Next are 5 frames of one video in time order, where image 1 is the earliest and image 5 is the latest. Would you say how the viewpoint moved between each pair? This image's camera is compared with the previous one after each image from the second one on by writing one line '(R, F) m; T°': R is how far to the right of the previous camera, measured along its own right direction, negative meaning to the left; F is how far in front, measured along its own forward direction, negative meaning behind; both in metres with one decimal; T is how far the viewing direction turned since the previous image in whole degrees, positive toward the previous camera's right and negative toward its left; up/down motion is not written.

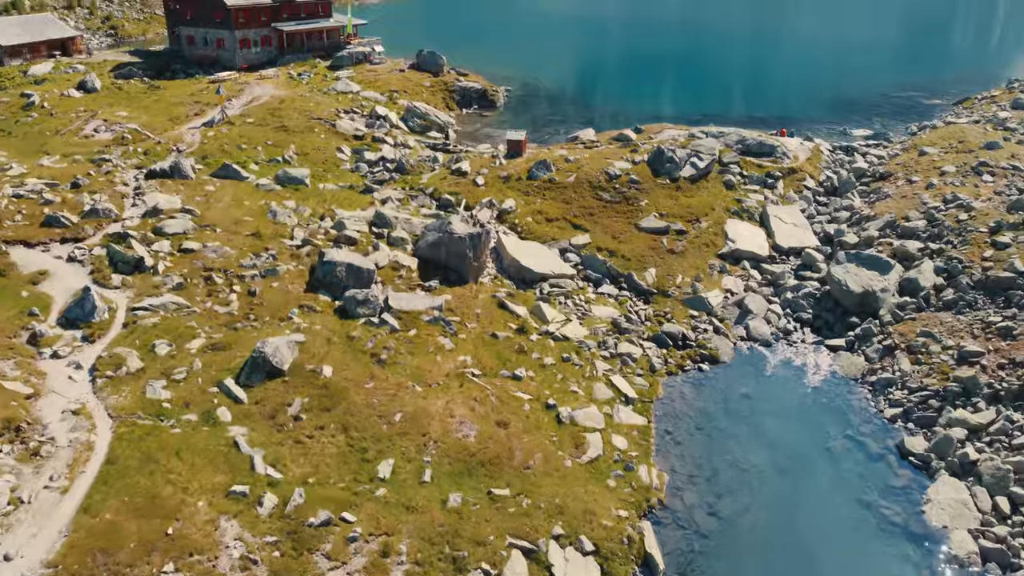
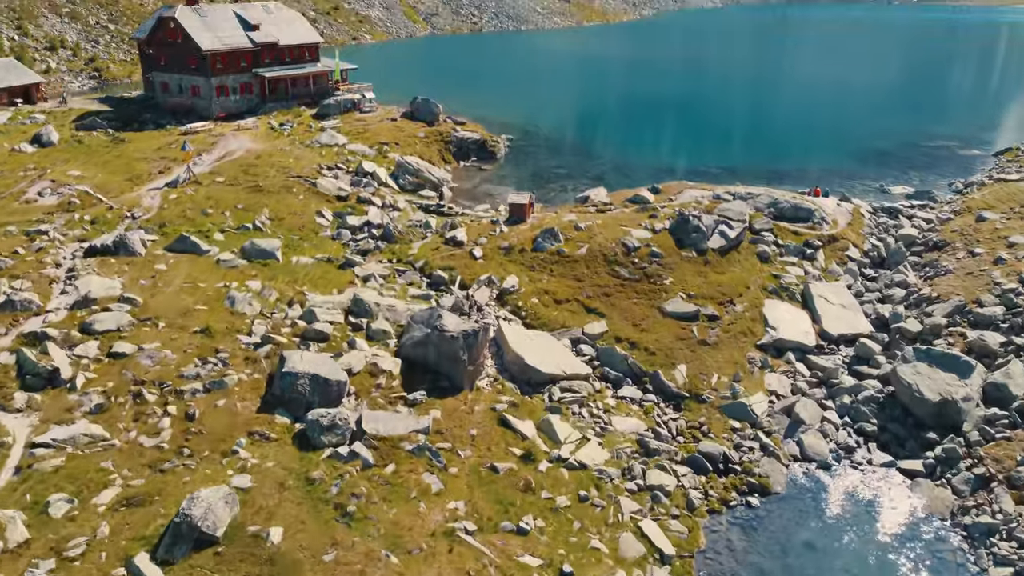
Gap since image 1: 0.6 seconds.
(-0.1, +5.3) m; 0°
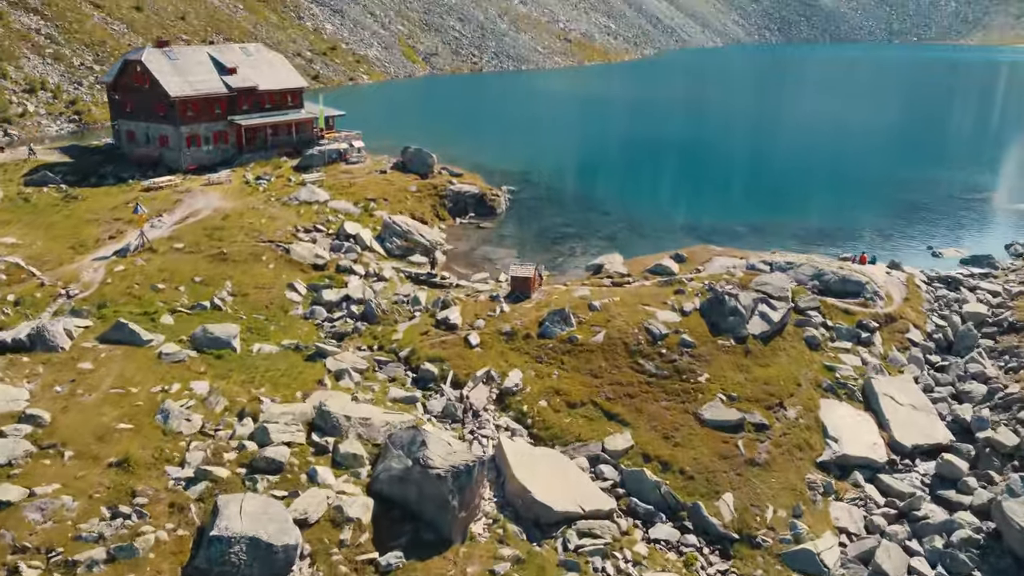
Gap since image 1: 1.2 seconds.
(-0.1, +5.5) m; 0°
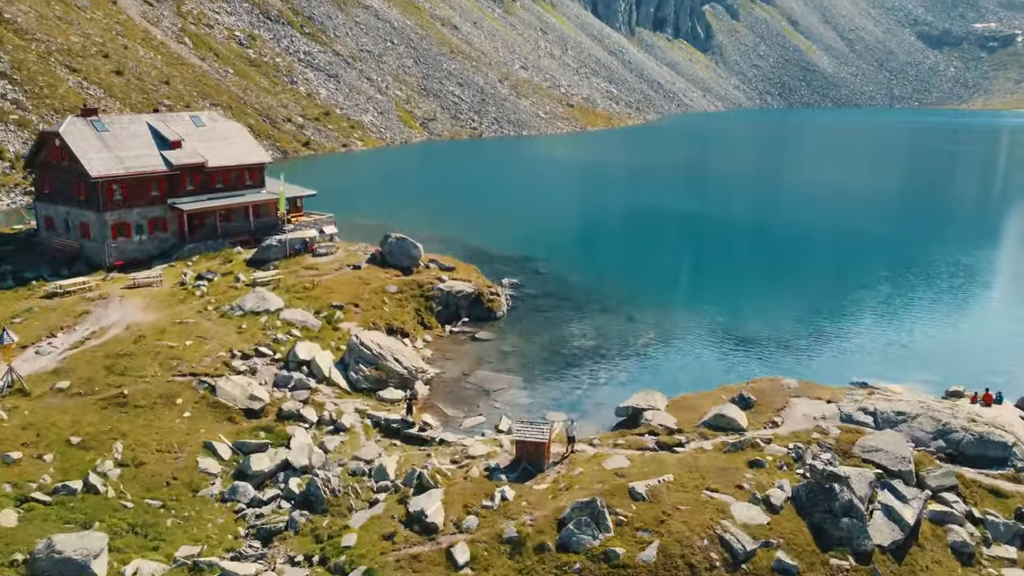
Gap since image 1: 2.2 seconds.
(-0.2, +9.4) m; 0°
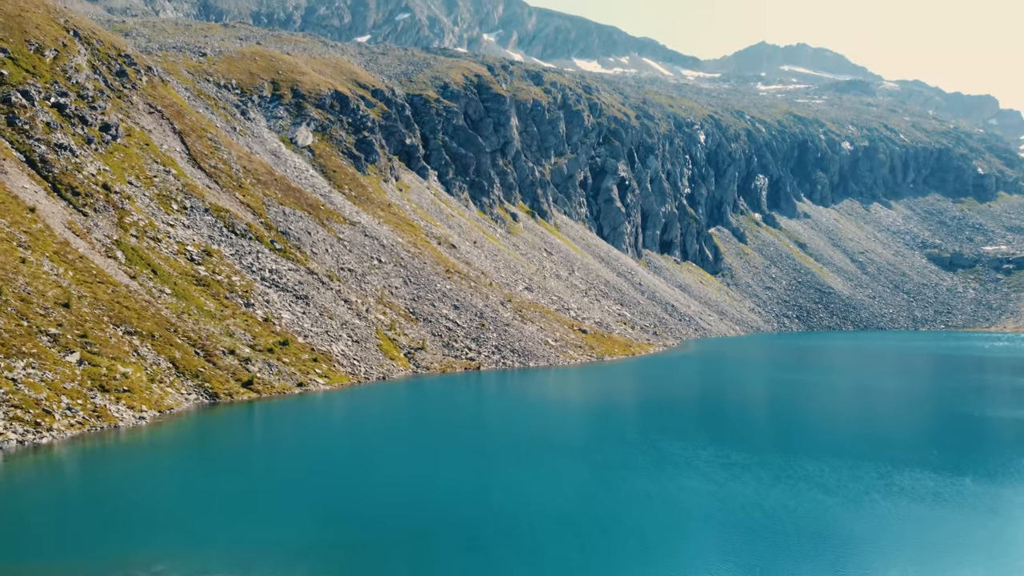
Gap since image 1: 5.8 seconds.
(-0.7, +33.5) m; 0°
